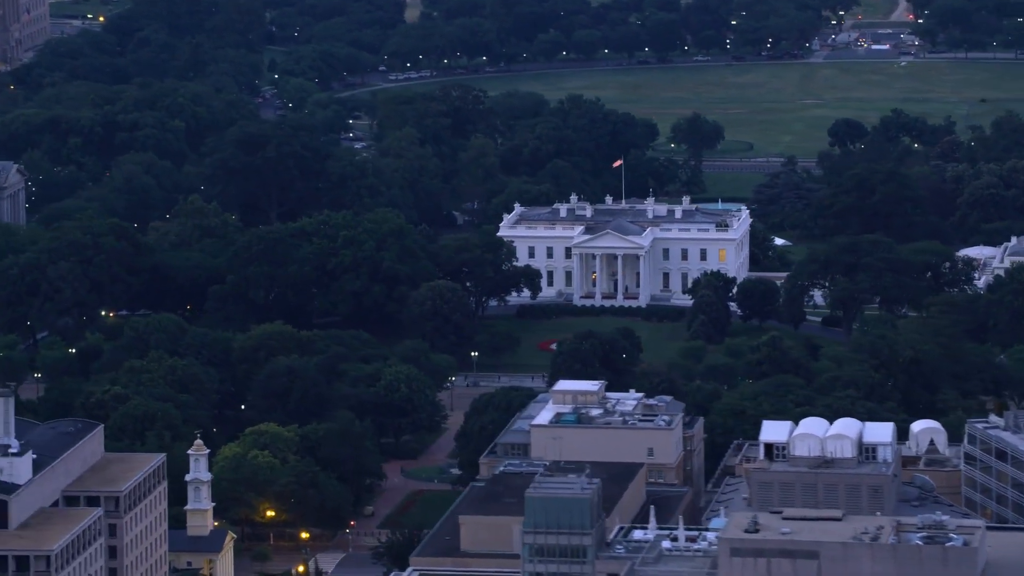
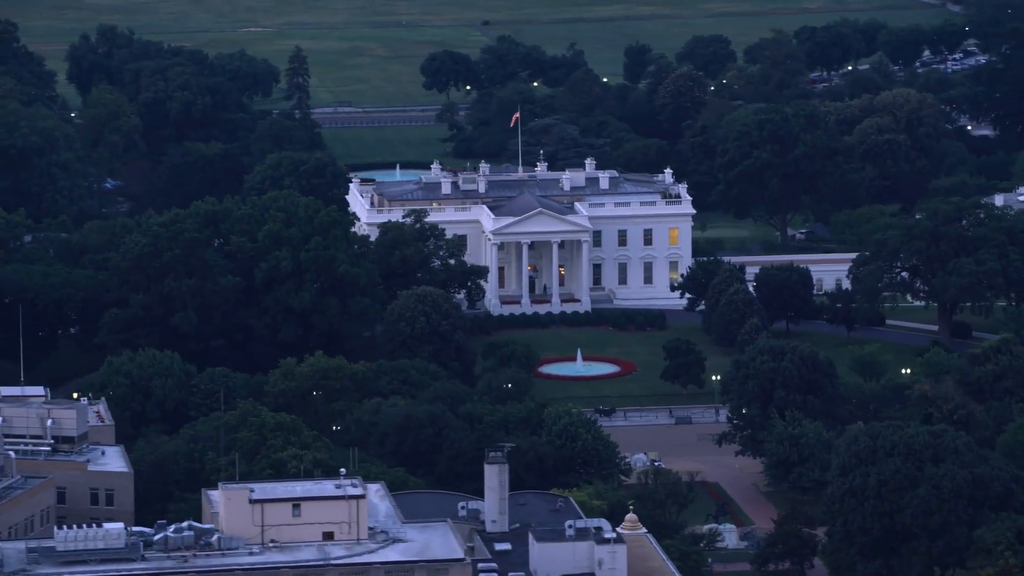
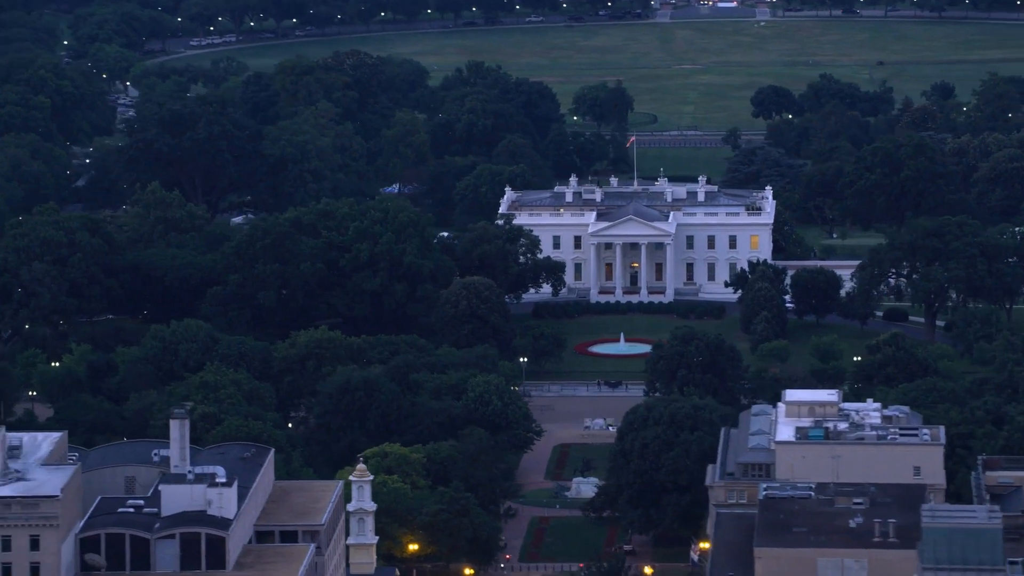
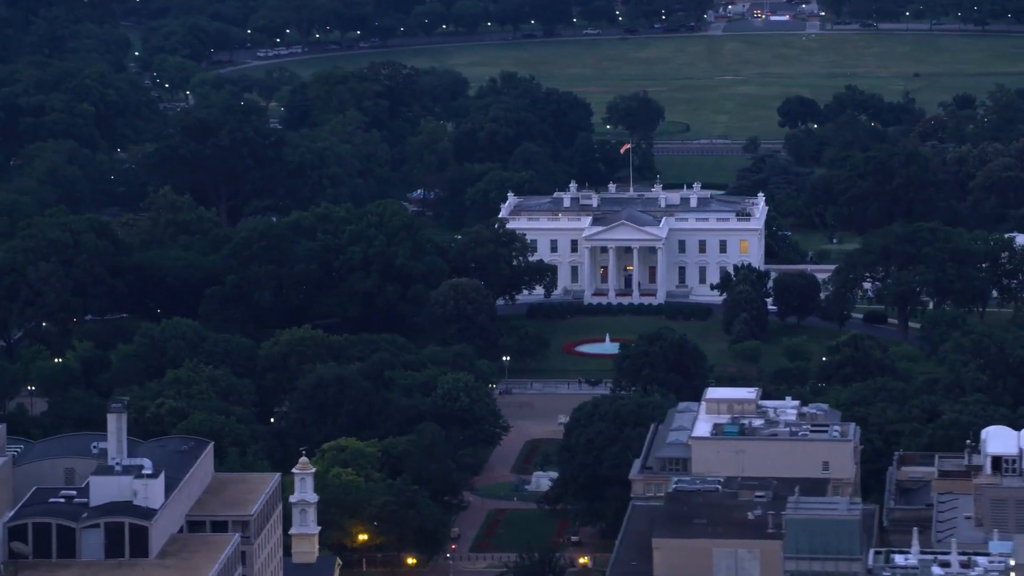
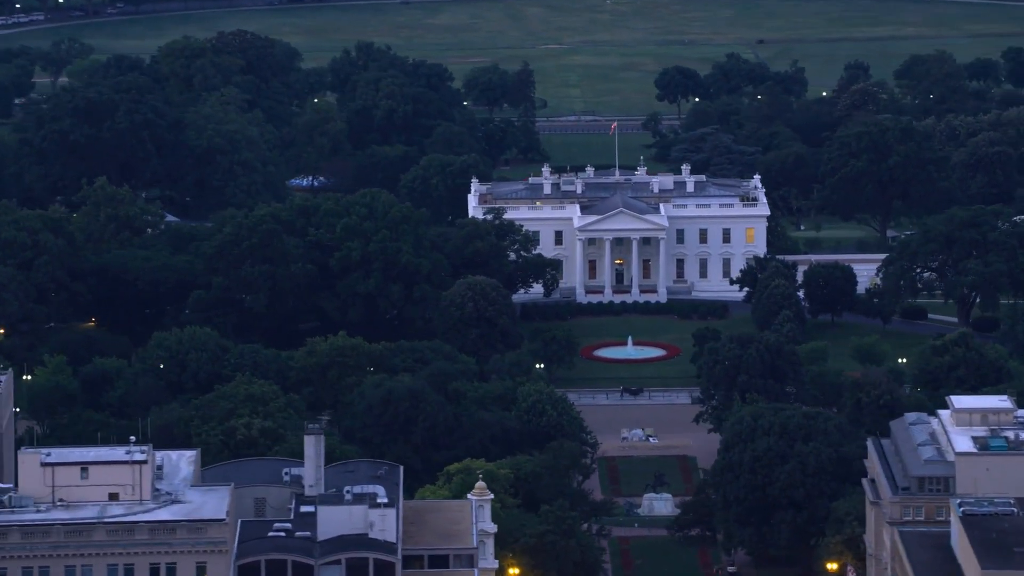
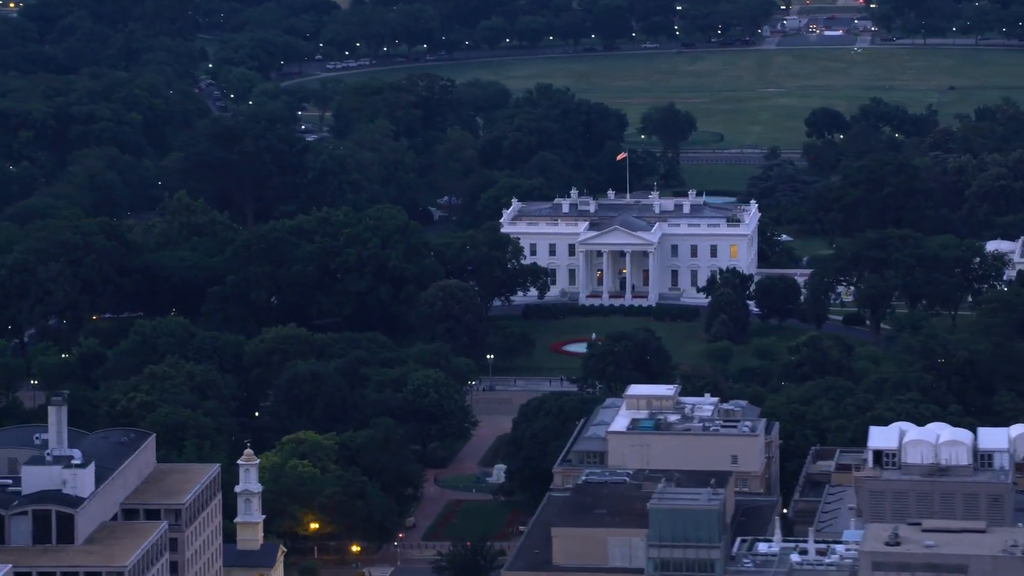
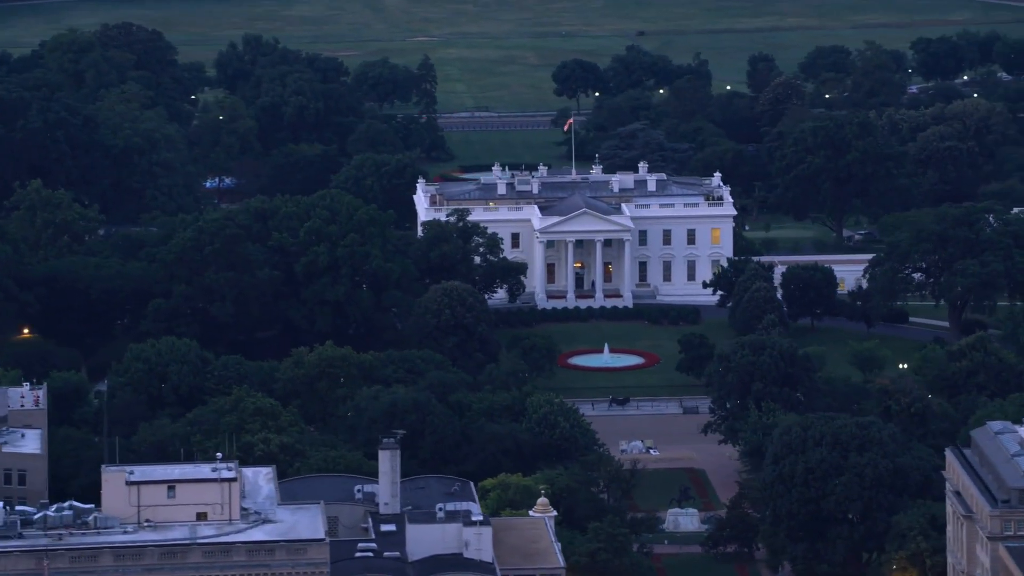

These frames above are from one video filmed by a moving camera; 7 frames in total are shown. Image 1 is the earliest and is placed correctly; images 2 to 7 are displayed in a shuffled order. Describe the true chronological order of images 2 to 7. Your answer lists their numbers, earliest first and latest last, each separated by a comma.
6, 4, 3, 5, 7, 2
